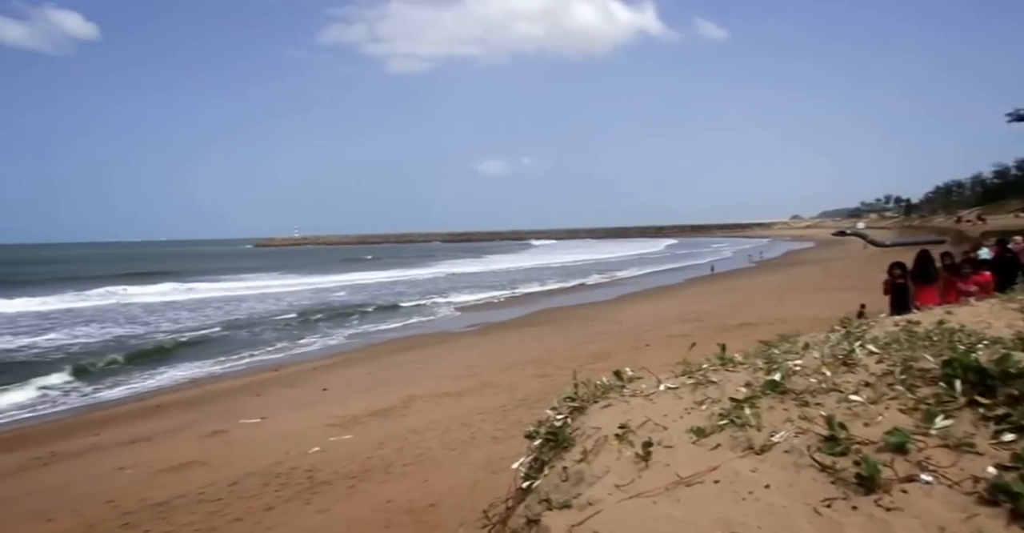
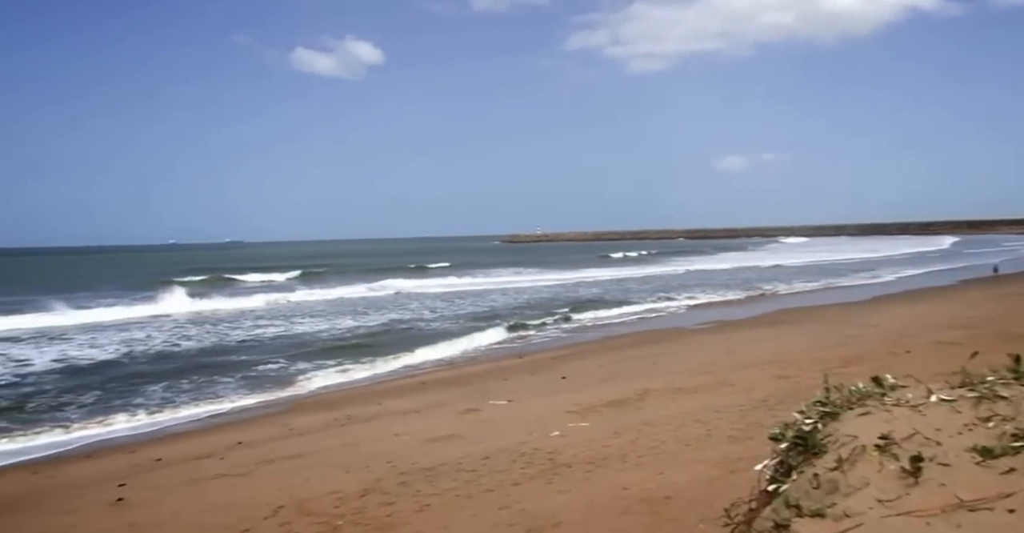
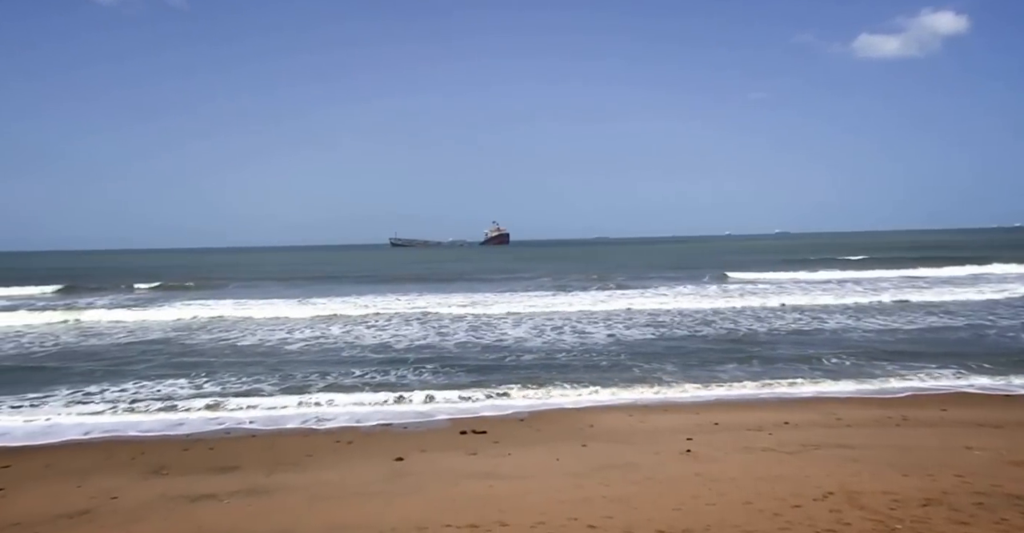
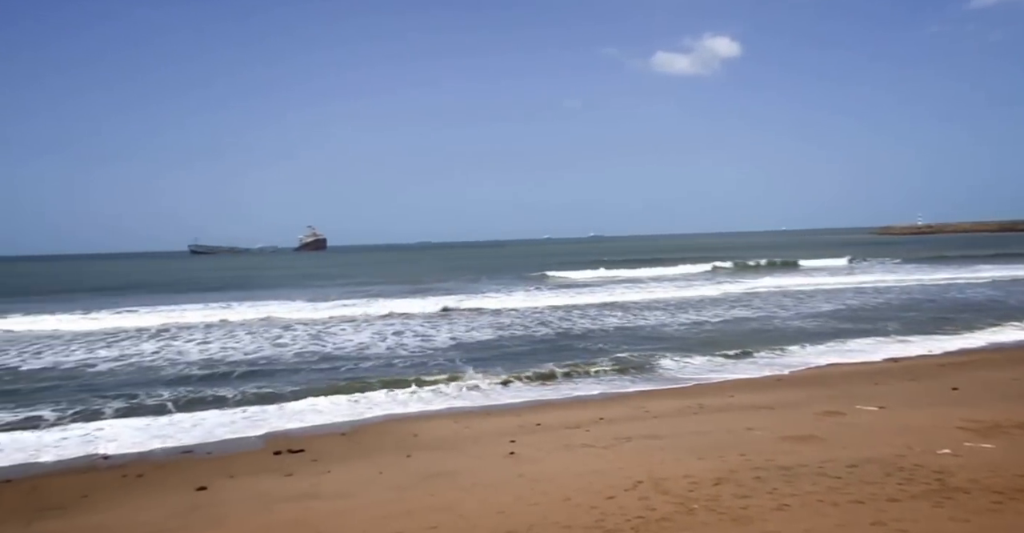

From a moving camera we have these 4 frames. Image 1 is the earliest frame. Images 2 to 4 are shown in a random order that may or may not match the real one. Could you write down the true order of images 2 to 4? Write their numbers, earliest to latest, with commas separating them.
2, 4, 3
